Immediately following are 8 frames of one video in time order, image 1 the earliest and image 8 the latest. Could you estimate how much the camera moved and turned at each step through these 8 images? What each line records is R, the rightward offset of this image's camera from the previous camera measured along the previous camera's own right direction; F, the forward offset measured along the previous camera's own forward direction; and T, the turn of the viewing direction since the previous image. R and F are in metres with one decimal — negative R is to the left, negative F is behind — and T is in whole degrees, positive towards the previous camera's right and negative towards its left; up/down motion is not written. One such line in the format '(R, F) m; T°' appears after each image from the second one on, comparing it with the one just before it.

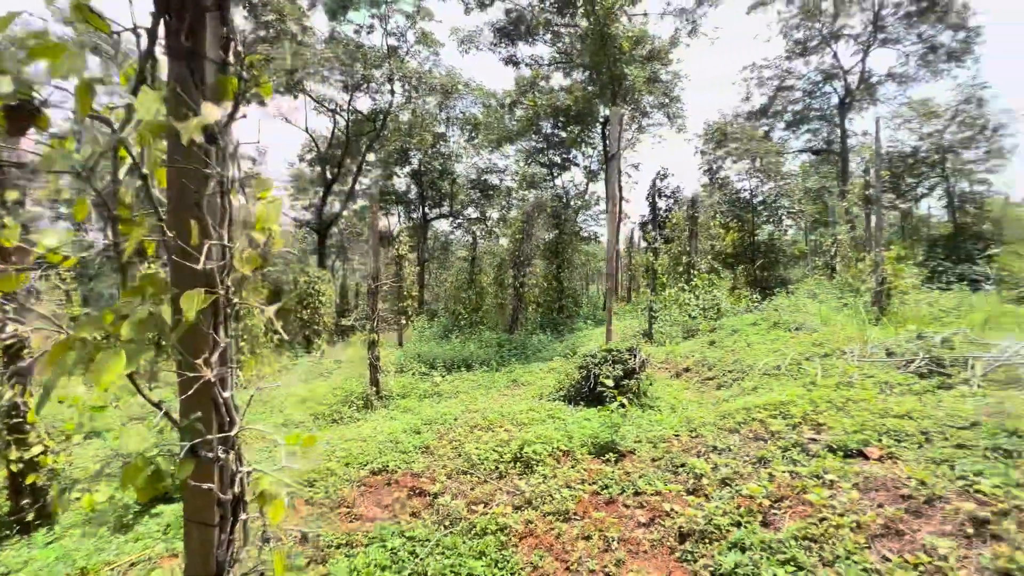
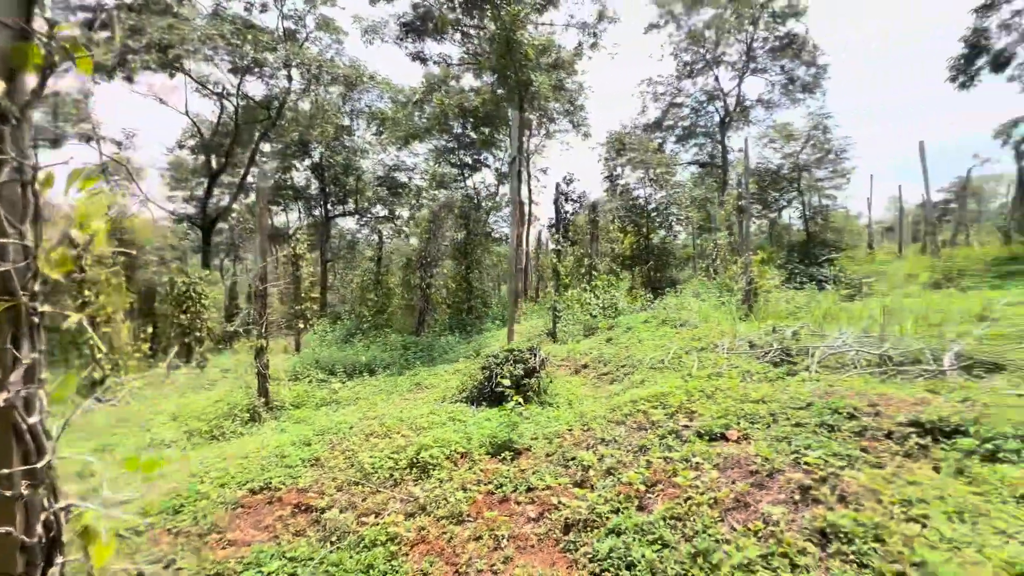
(+0.1, 0.0) m; +11°
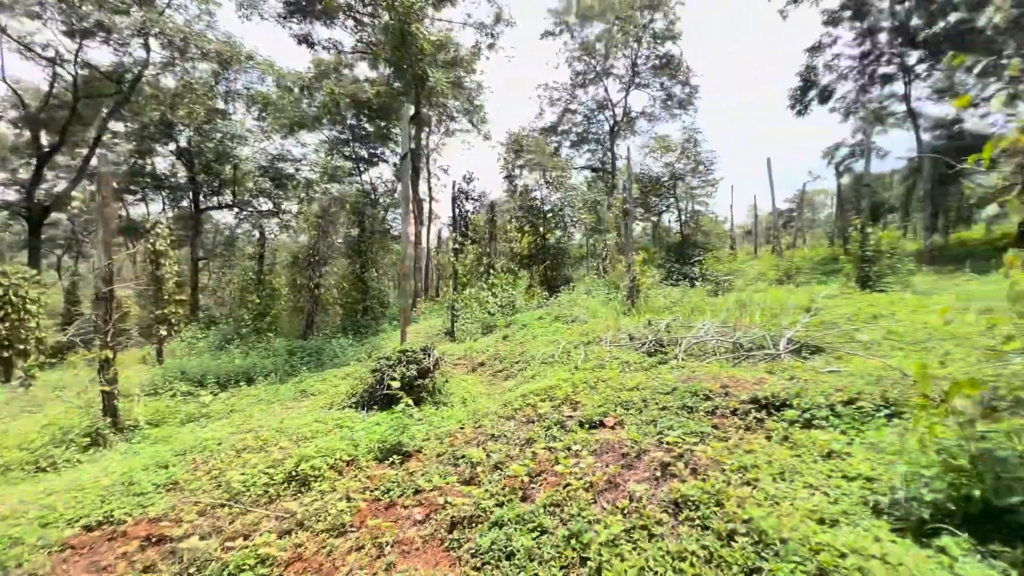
(+0.1, 0.0) m; +12°
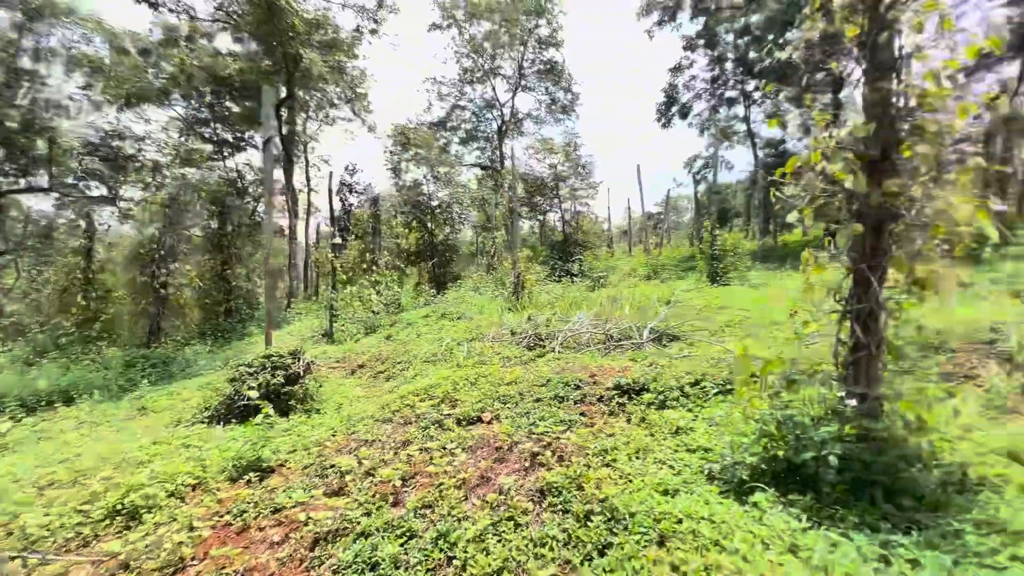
(+0.1, 0.0) m; +13°
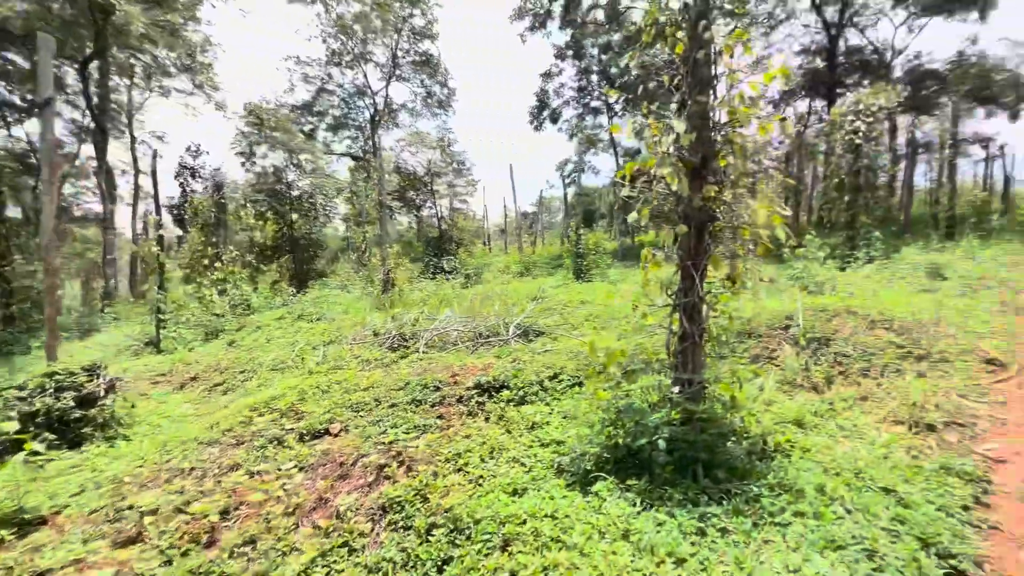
(+0.2, +0.1) m; +15°
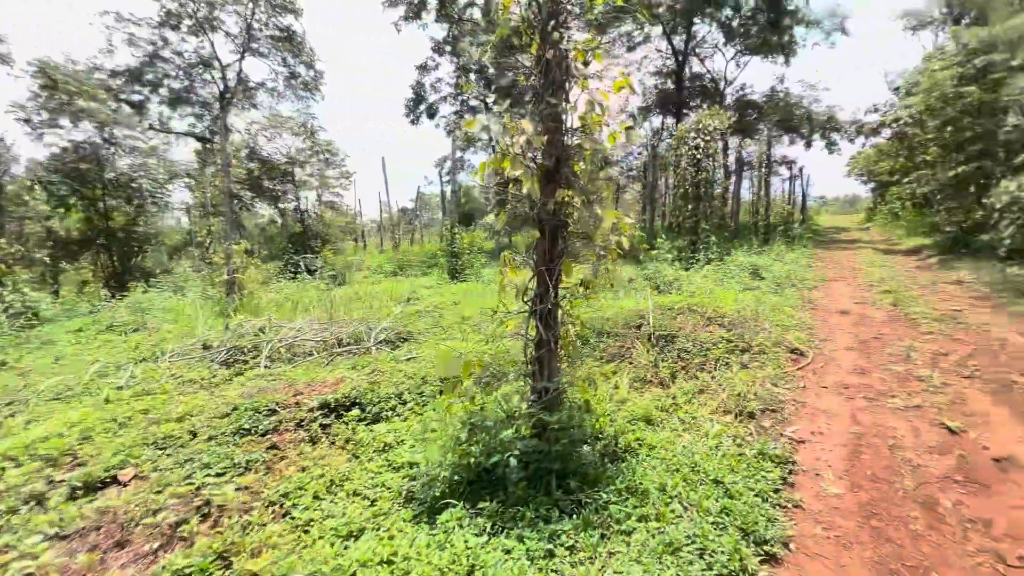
(+0.2, +0.2) m; +15°
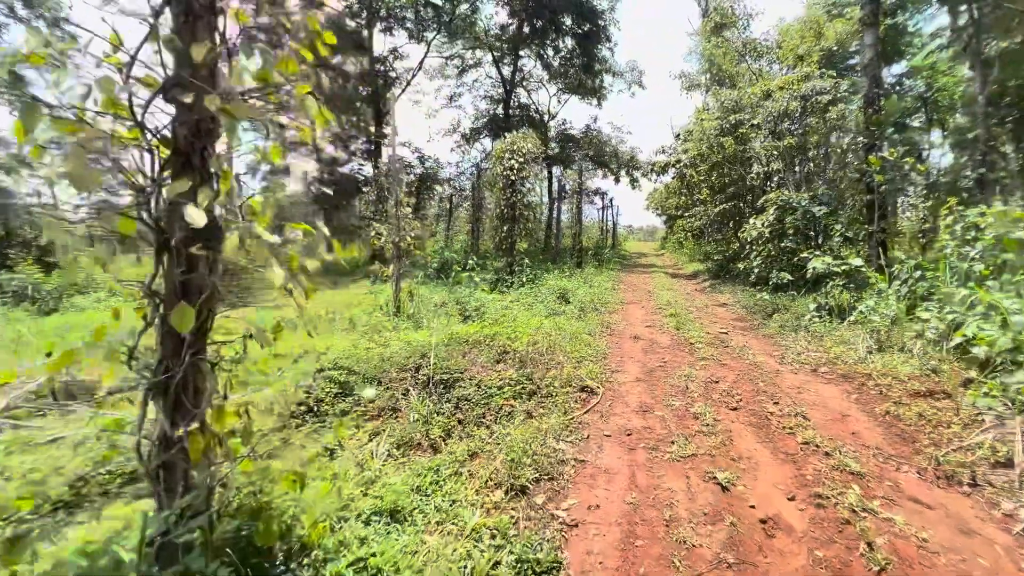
(+0.9, +0.9) m; +20°
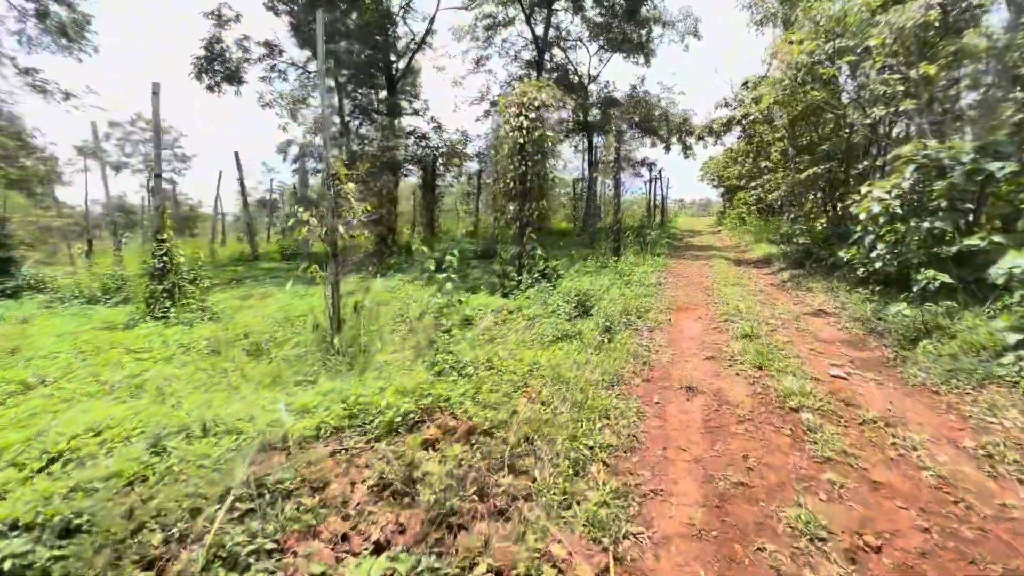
(+0.7, +2.5) m; -6°
